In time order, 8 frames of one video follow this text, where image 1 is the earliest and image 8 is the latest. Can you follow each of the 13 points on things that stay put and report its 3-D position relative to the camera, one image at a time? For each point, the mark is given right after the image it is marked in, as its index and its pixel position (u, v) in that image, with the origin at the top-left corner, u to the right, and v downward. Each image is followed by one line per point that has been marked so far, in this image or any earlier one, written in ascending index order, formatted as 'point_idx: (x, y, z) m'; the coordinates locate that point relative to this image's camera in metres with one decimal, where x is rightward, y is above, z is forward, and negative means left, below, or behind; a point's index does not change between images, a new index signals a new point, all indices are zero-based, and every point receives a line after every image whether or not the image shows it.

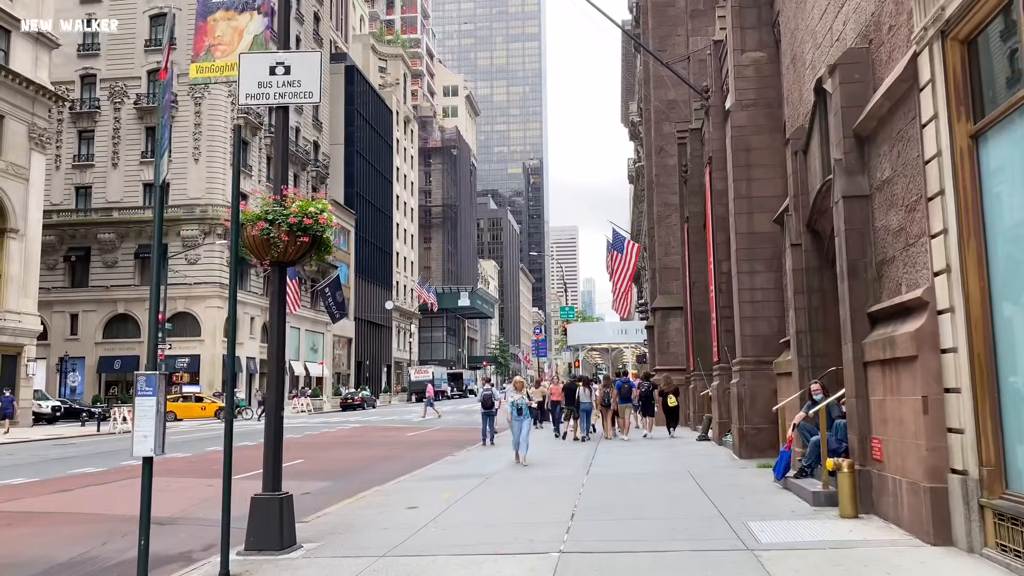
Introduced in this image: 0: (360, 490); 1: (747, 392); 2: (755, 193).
0: (-2.8, -3.7, +14.8) m
1: (+4.6, -2.0, +15.8) m
2: (+4.9, +1.9, +16.3) m
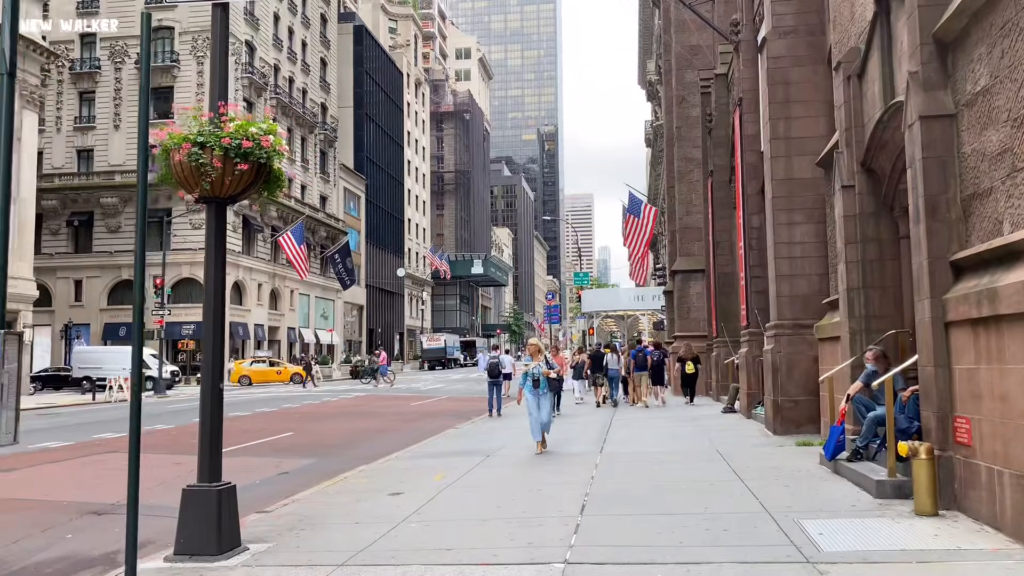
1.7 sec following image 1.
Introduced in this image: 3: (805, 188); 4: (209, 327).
0: (-2.7, -3.0, +13.2) m
1: (+4.7, -1.2, +13.9) m
2: (+4.9, +2.7, +14.3) m
3: (+5.1, +1.7, +14.2) m
4: (-2.7, -0.4, +7.3) m
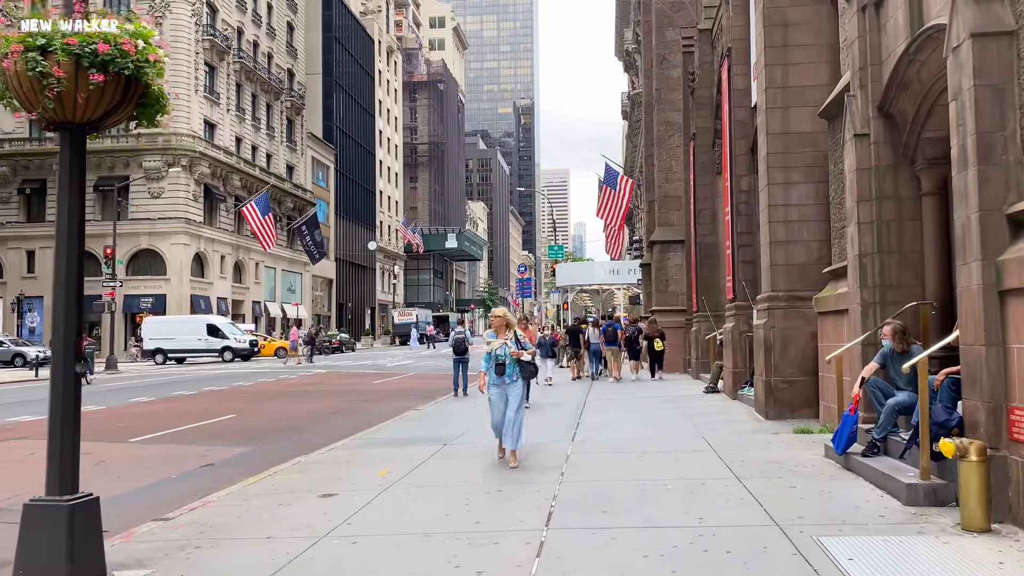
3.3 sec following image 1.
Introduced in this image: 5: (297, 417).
0: (-3.3, -2.5, +11.5) m
1: (+4.1, -0.7, +12.4) m
2: (+4.4, +3.2, +12.7) m
3: (+4.5, +2.2, +12.7) m
4: (-3.1, 0.0, +5.5) m
5: (-4.6, -2.8, +17.4) m
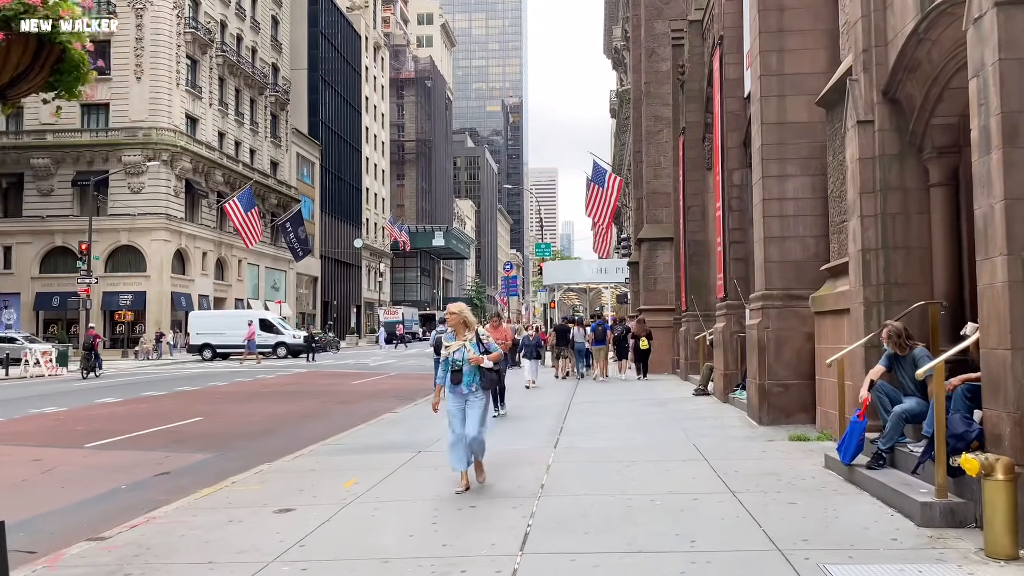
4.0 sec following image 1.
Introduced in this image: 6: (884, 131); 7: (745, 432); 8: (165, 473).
0: (-3.6, -2.4, +10.7) m
1: (+3.8, -0.7, +11.8) m
2: (+4.1, +3.2, +12.0) m
3: (+4.3, +2.3, +12.0) m
4: (-3.3, 0.0, +4.8) m
5: (-5.0, -2.7, +16.7) m
6: (+4.0, +1.7, +8.8) m
7: (+3.2, -2.0, +11.3) m
8: (-4.5, -2.4, +10.6) m
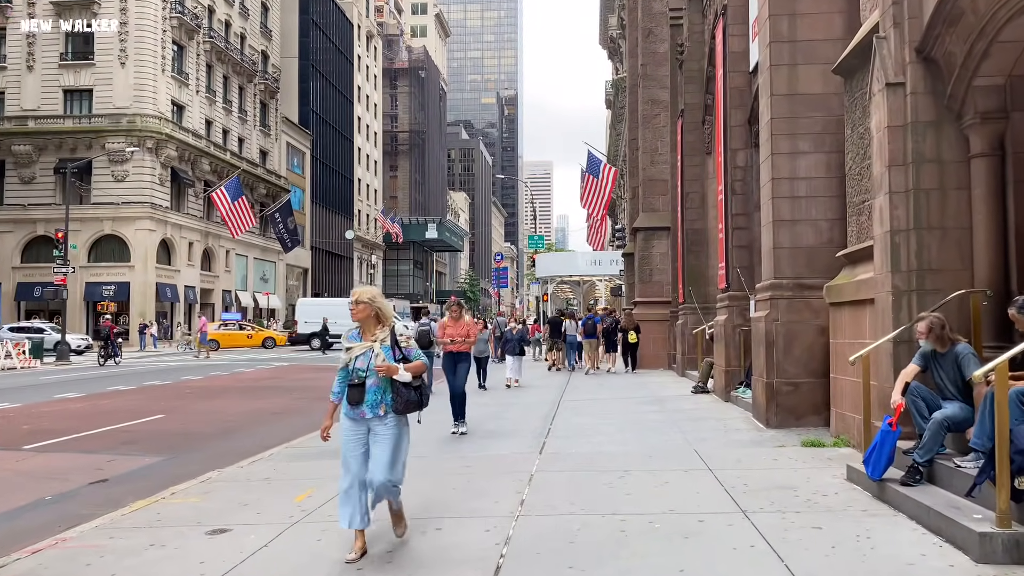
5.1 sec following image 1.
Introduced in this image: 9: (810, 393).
0: (-3.8, -2.2, +9.6) m
1: (+3.6, -0.6, +10.7) m
2: (+3.9, +3.4, +10.9) m
3: (+4.0, +2.4, +10.9) m
4: (-3.5, +0.1, +3.6) m
5: (-5.3, -2.5, +15.5) m
6: (+3.8, +1.8, +7.7) m
7: (+3.0, -1.9, +10.2) m
8: (-4.8, -2.2, +9.5) m
9: (+3.9, -1.4, +10.6) m
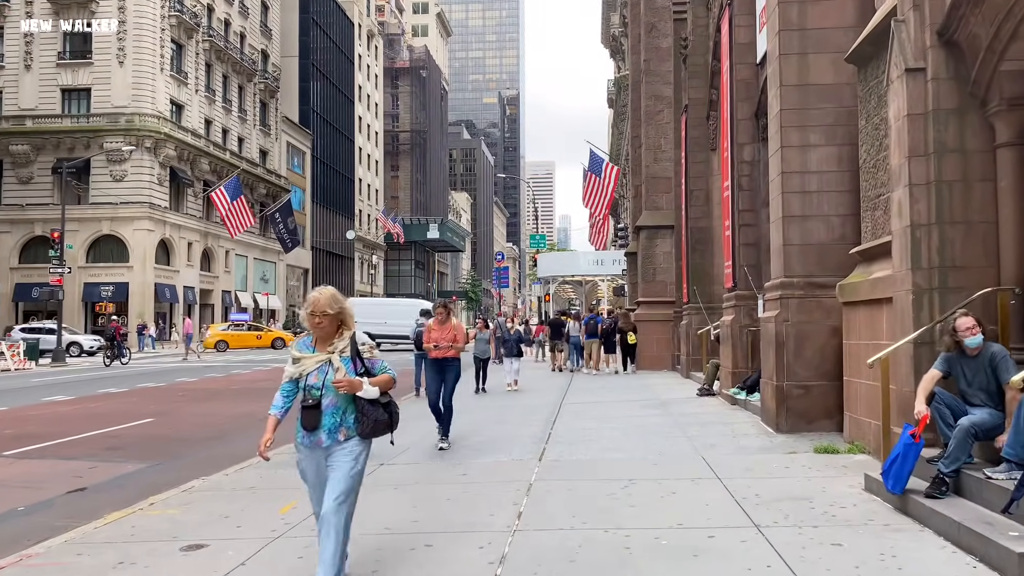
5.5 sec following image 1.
0: (-3.8, -2.2, +9.2) m
1: (+3.5, -0.5, +10.2) m
2: (+3.8, +3.4, +10.4) m
3: (+4.0, +2.4, +10.4) m
4: (-3.5, +0.1, +3.2) m
5: (-5.3, -2.5, +15.1) m
6: (+3.8, +1.8, +7.2) m
7: (+3.0, -1.8, +9.8) m
8: (-4.8, -2.2, +9.0) m
9: (+3.9, -1.4, +10.2) m
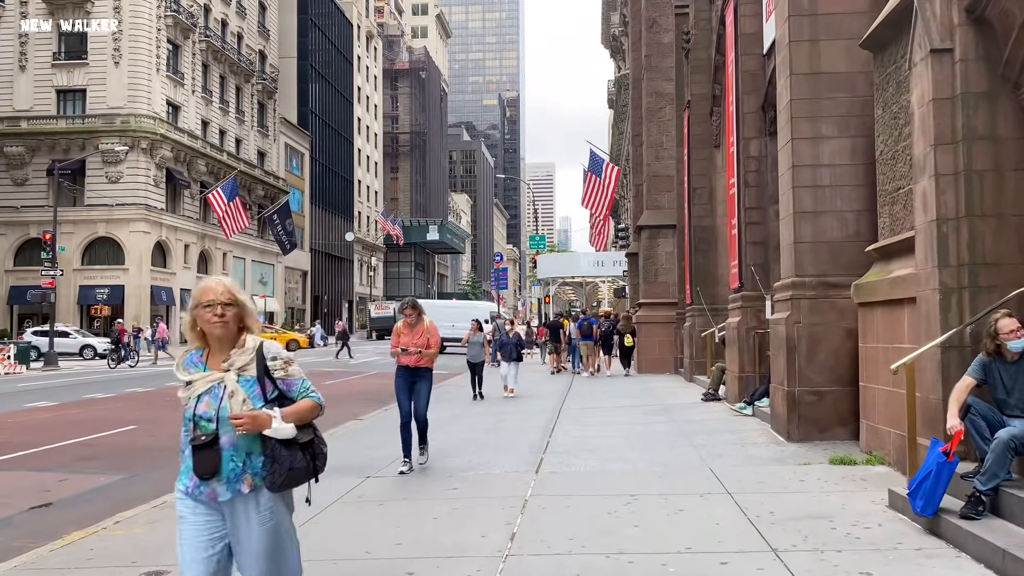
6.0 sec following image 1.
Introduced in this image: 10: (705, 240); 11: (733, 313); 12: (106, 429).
0: (-3.9, -2.2, +8.6) m
1: (+3.5, -0.5, +9.7) m
2: (+3.8, +3.4, +9.9) m
3: (+4.0, +2.4, +9.9) m
4: (-3.6, +0.1, +2.6) m
5: (-5.3, -2.5, +14.5) m
6: (+3.7, +1.8, +6.6) m
7: (+2.9, -1.8, +9.2) m
8: (-4.8, -2.2, +8.5) m
9: (+3.8, -1.4, +9.6) m
10: (+4.6, +1.1, +19.4) m
11: (+3.7, -0.4, +13.5) m
12: (-7.0, -2.4, +14.0) m
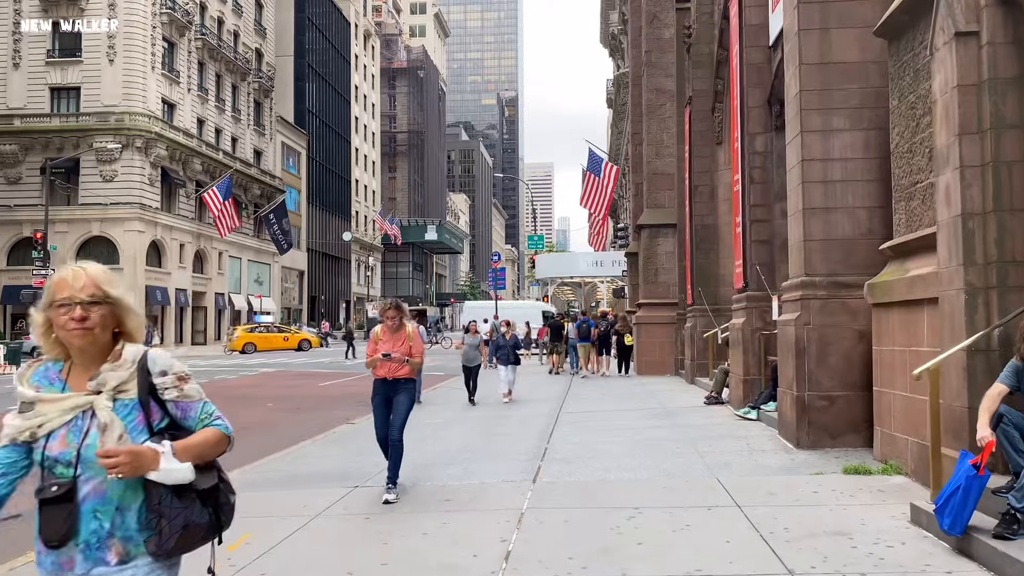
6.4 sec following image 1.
0: (-3.9, -2.2, +8.1) m
1: (+3.4, -0.5, +9.2) m
2: (+3.7, +3.4, +9.4) m
3: (+3.9, +2.4, +9.4) m
4: (-3.6, +0.2, +2.2) m
5: (-5.4, -2.5, +14.1) m
6: (+3.7, +1.8, +6.2) m
7: (+2.9, -1.8, +8.7) m
8: (-4.9, -2.2, +8.0) m
9: (+3.8, -1.4, +9.2) m
10: (+4.6, +1.1, +19.0) m
11: (+3.6, -0.4, +13.1) m
12: (-7.1, -2.4, +13.6) m
